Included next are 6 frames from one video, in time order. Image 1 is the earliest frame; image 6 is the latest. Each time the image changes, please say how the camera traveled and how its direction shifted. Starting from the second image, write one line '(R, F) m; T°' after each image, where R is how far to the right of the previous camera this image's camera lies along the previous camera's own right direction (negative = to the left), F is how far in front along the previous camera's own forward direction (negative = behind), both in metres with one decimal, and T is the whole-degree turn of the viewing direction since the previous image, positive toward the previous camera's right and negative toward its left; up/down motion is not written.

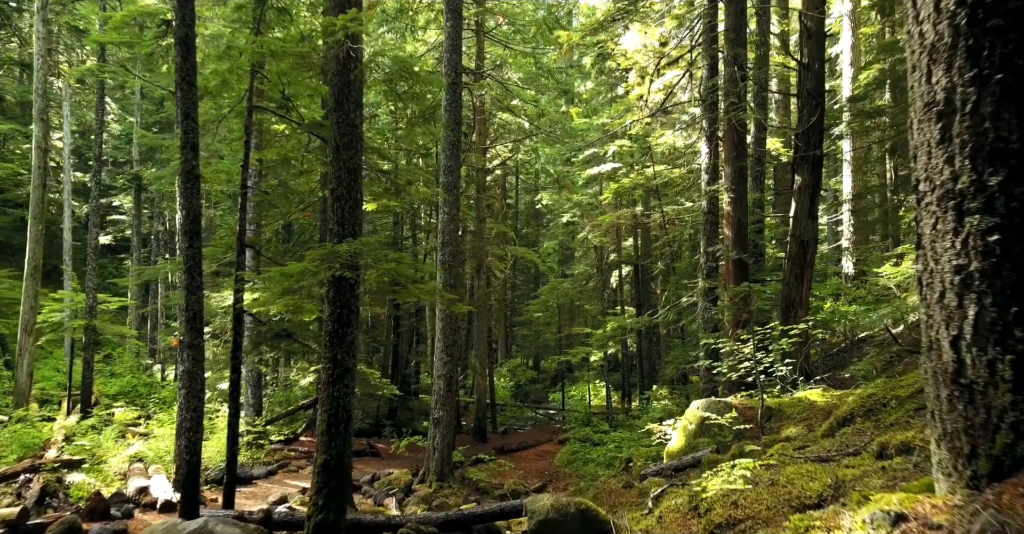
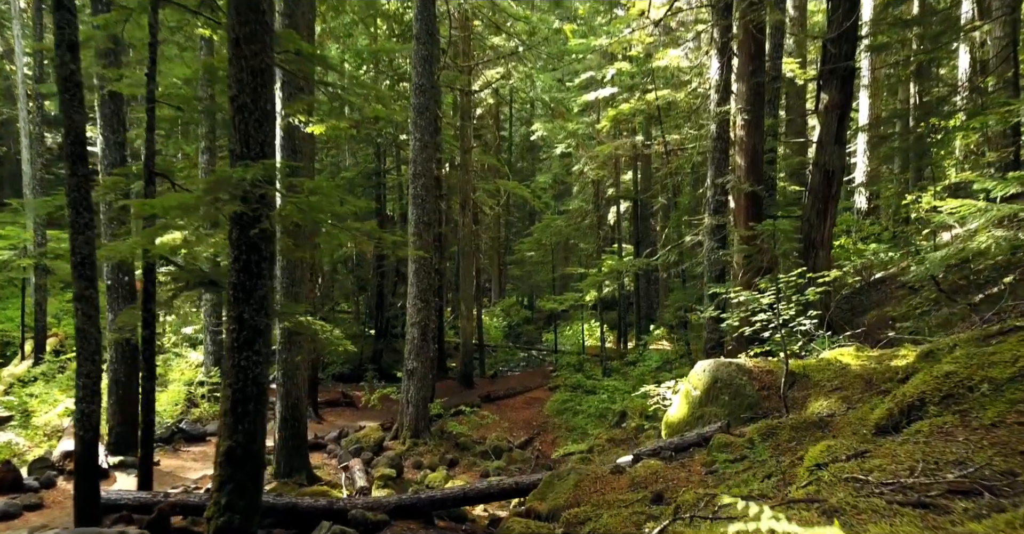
(+0.3, +1.9) m; 0°
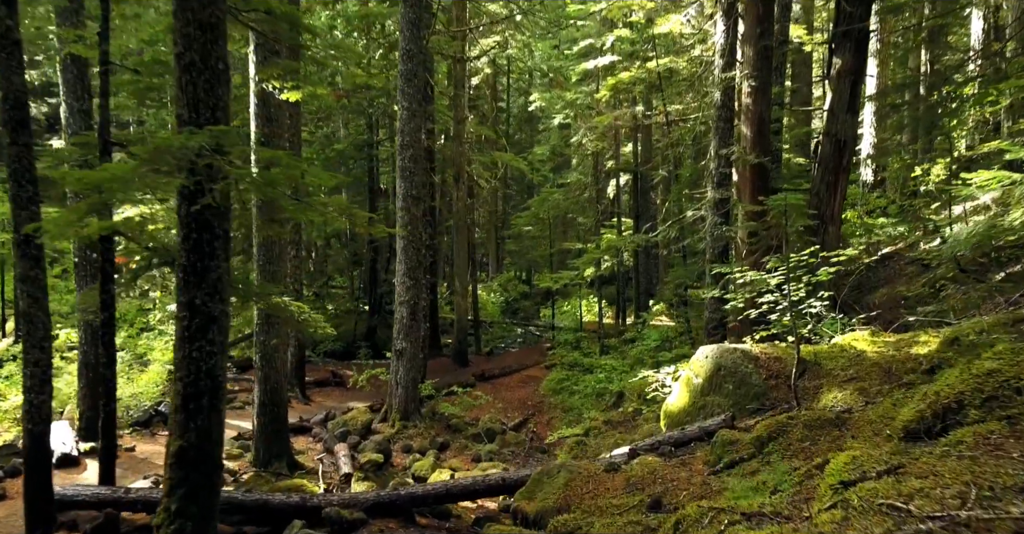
(+0.1, +0.7) m; 0°
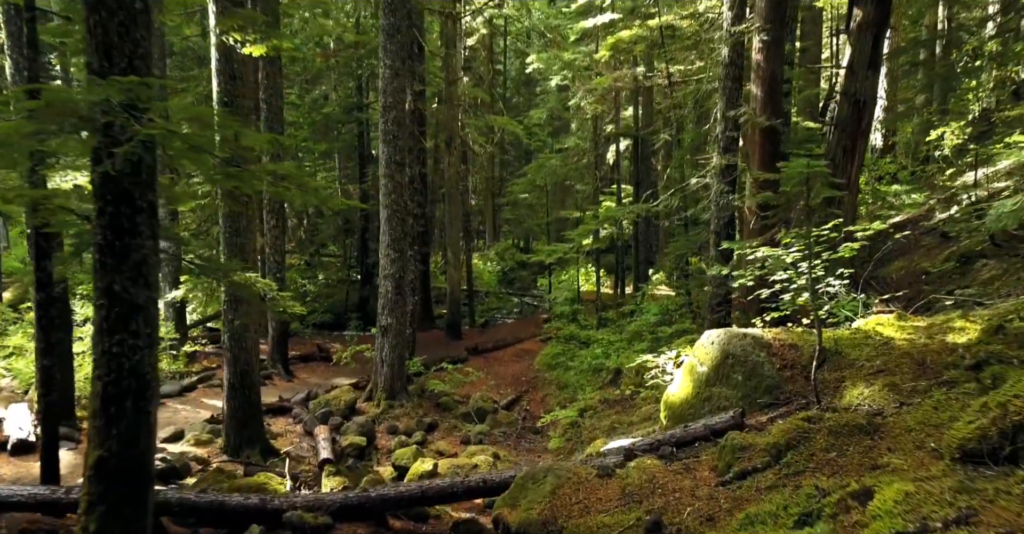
(+0.1, +0.9) m; 0°
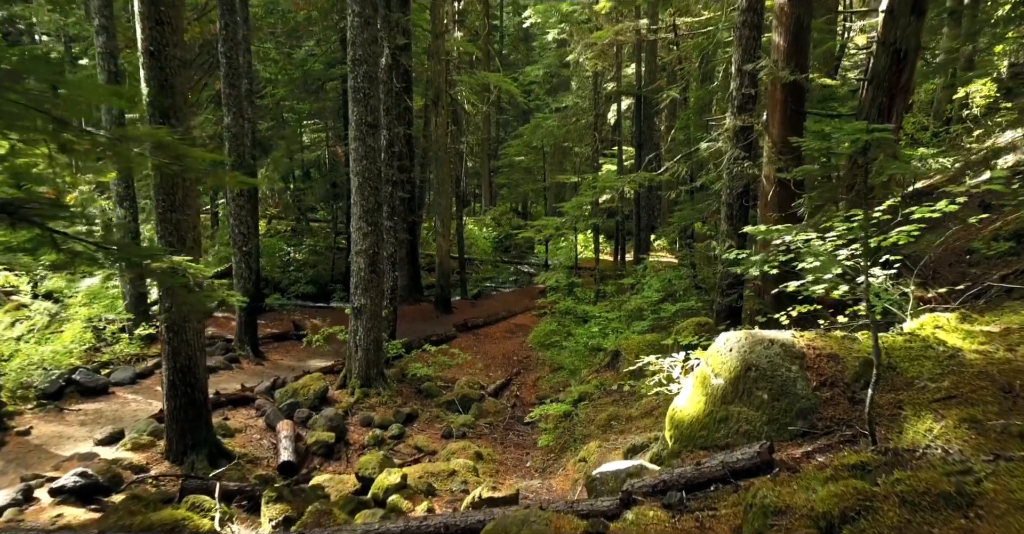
(+0.2, +1.5) m; 0°
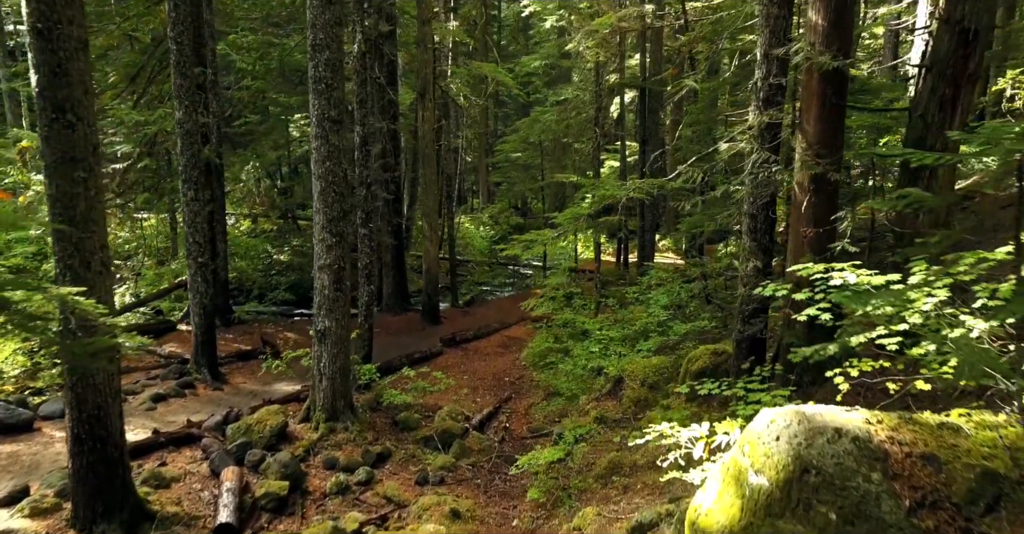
(+0.2, +1.7) m; 0°
